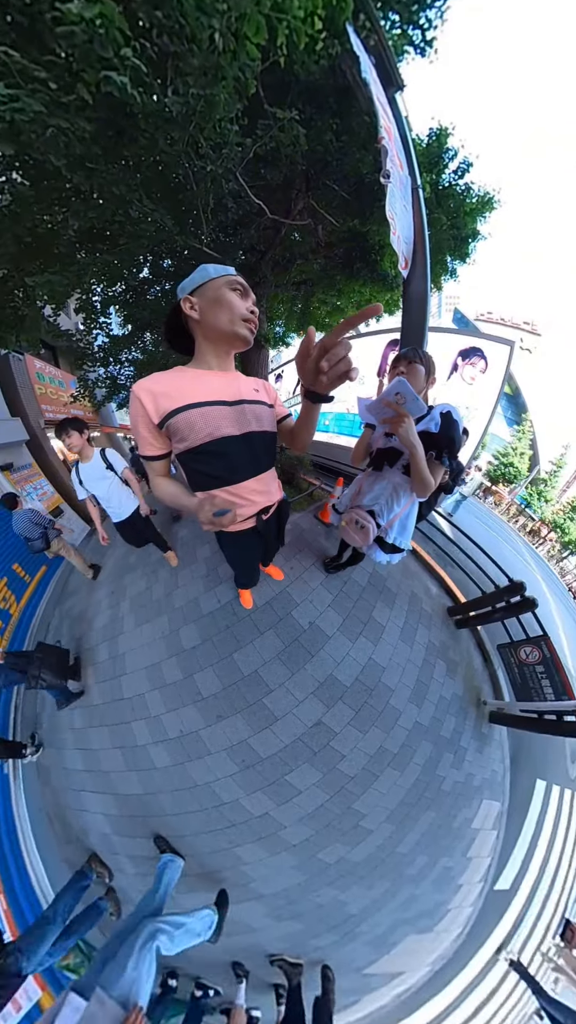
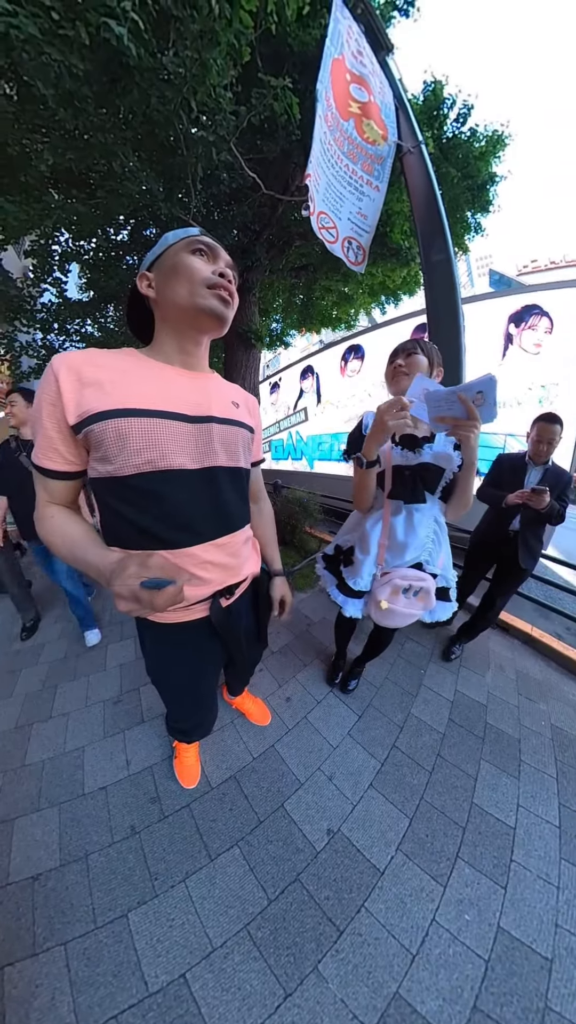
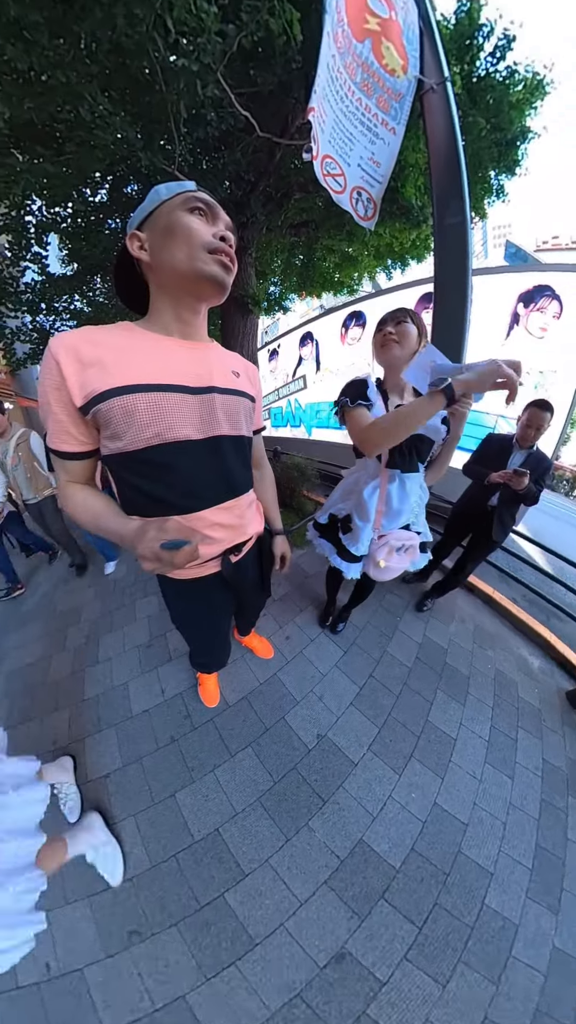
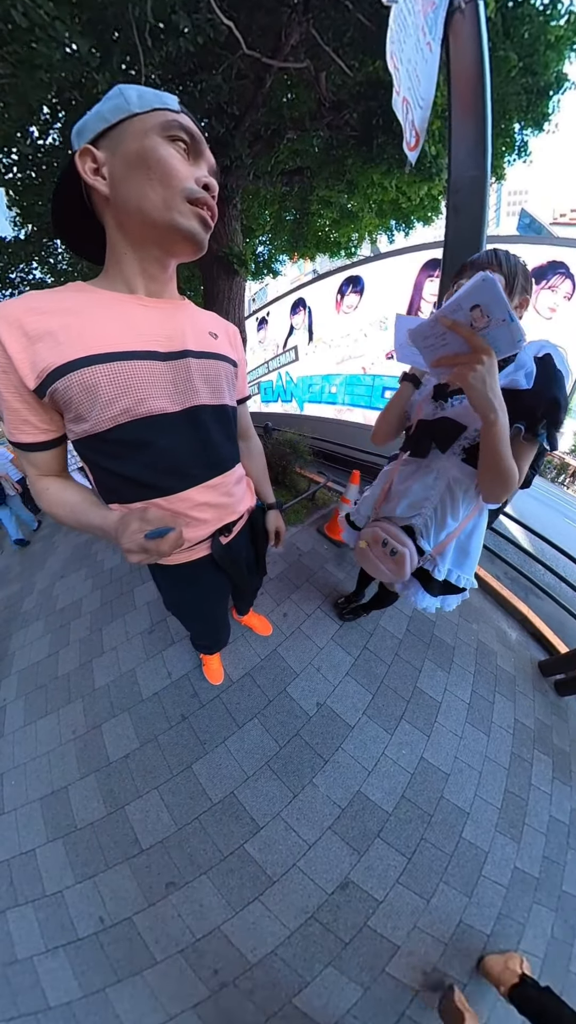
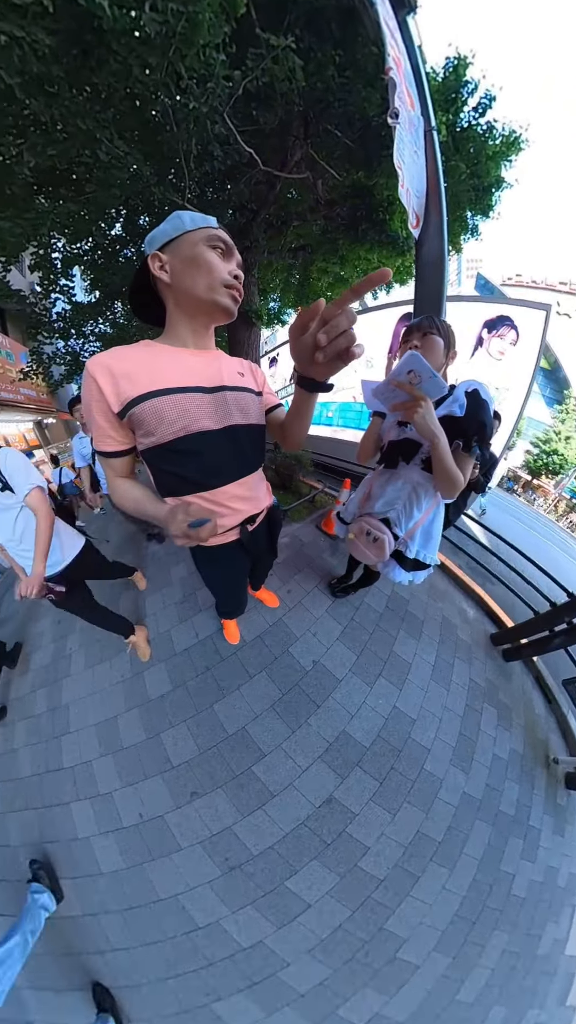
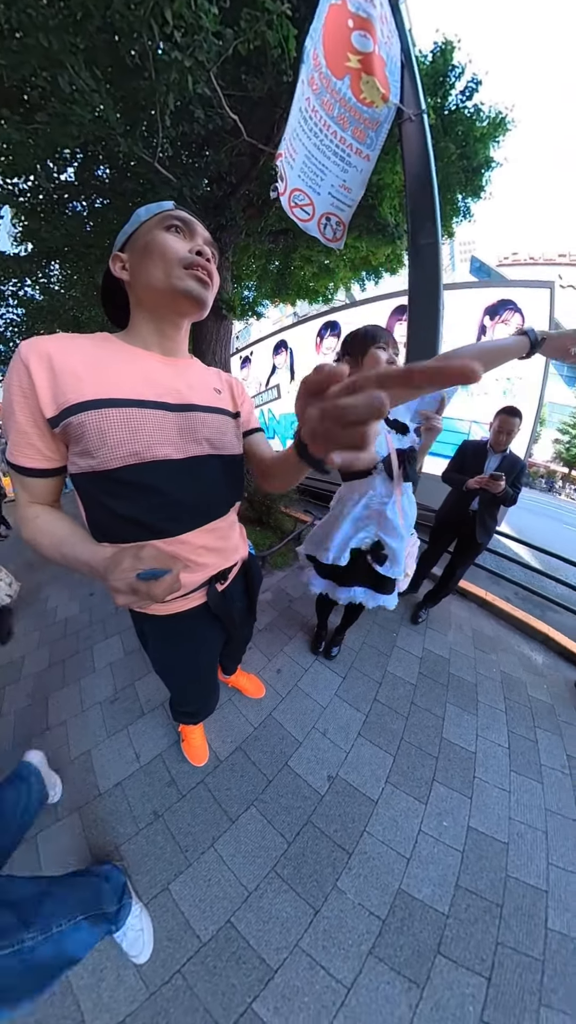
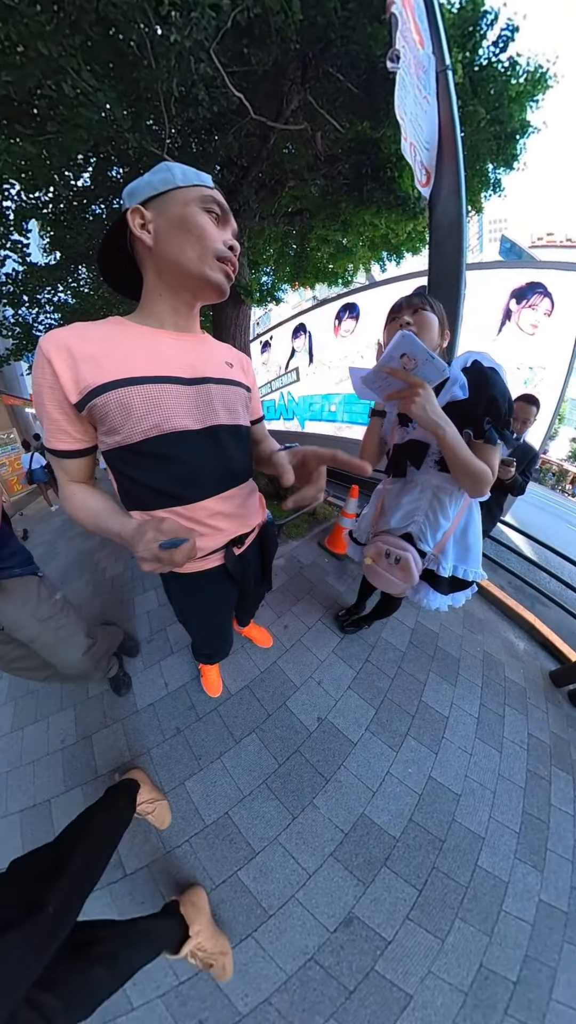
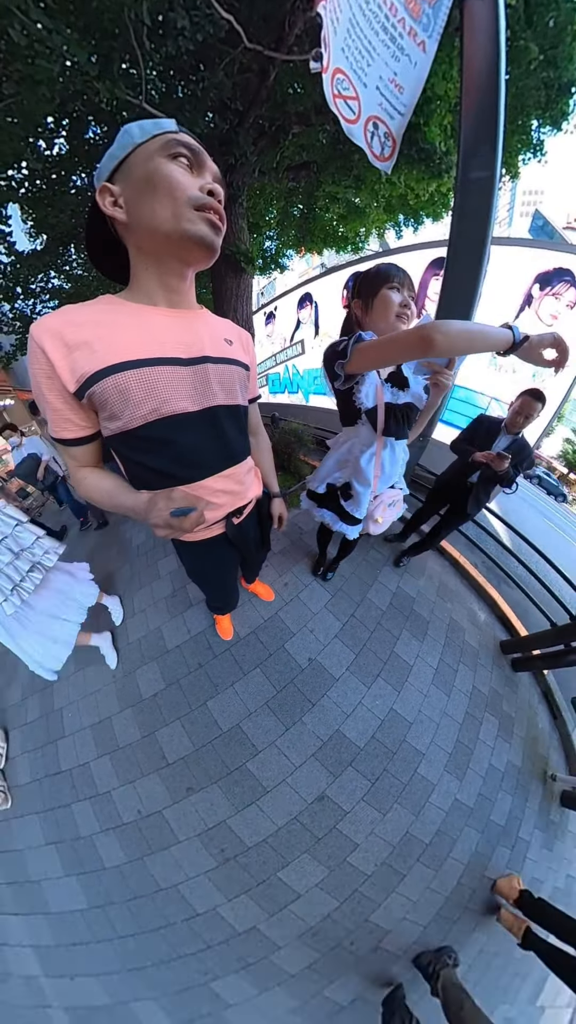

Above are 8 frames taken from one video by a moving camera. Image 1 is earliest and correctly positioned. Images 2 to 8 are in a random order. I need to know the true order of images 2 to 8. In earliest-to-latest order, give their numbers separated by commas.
5, 7, 4, 8, 3, 2, 6
